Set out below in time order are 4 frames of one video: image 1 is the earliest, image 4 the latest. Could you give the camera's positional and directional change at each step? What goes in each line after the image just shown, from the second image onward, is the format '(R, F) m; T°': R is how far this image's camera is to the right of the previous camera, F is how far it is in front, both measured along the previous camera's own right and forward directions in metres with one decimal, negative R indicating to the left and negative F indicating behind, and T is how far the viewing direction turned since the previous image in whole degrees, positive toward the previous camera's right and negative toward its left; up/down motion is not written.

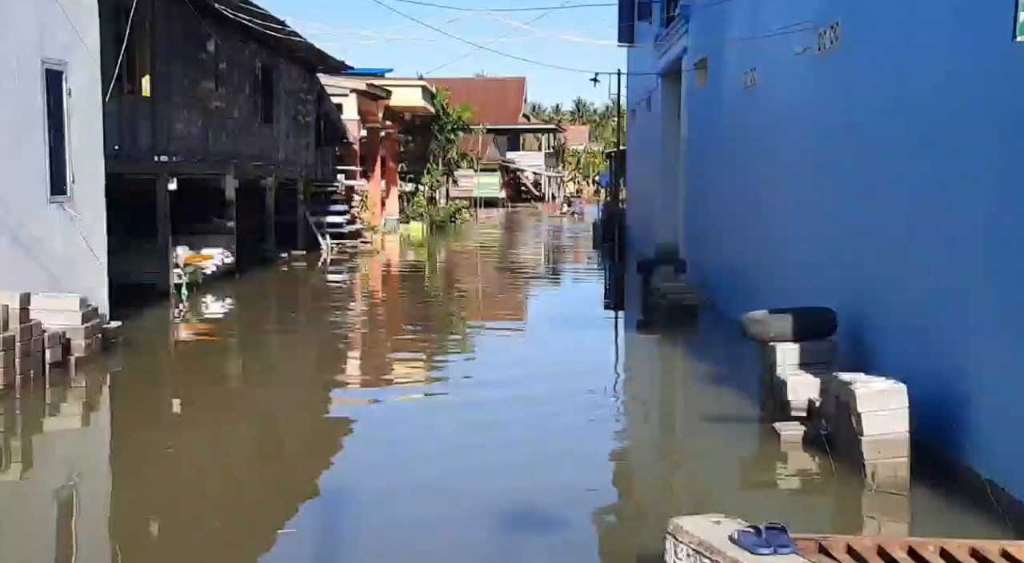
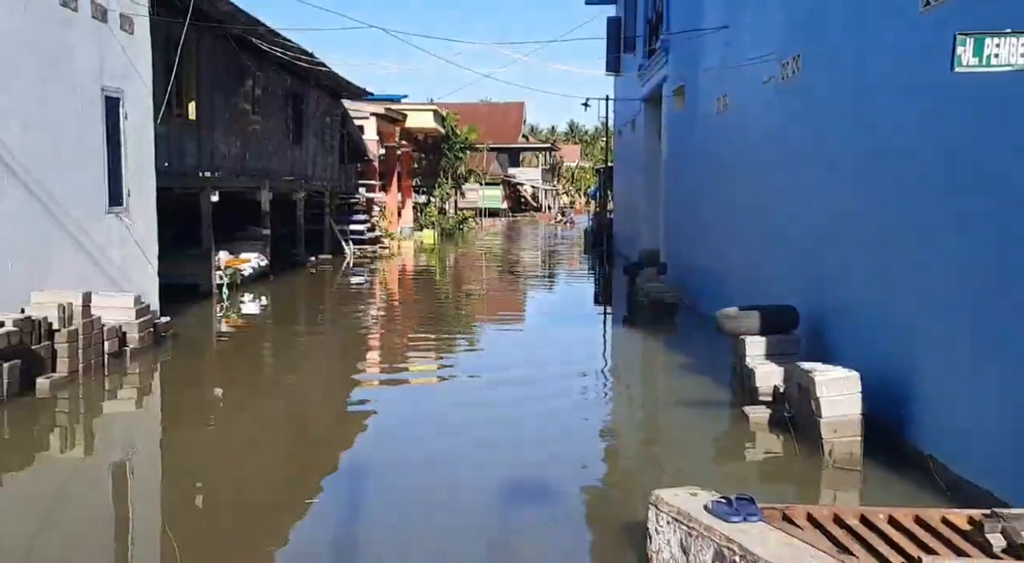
(0.0, -0.9) m; 0°
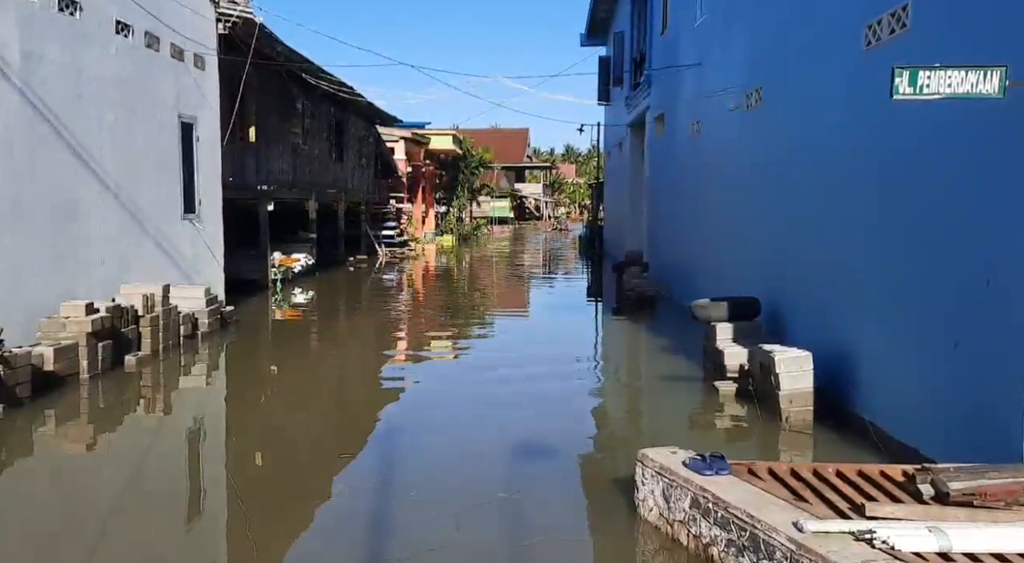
(-0.1, -1.4) m; 0°
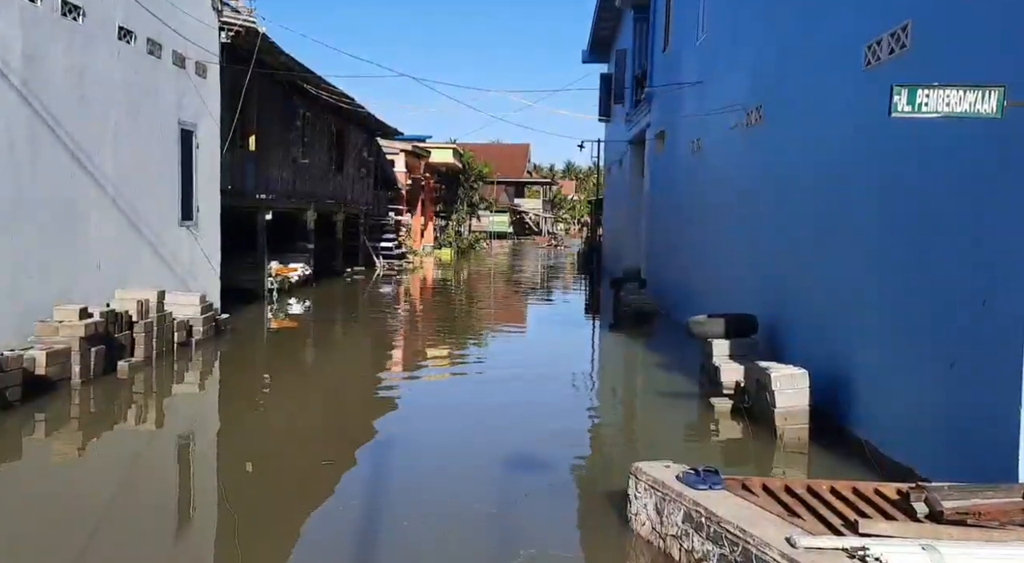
(0.0, 0.0) m; 0°
